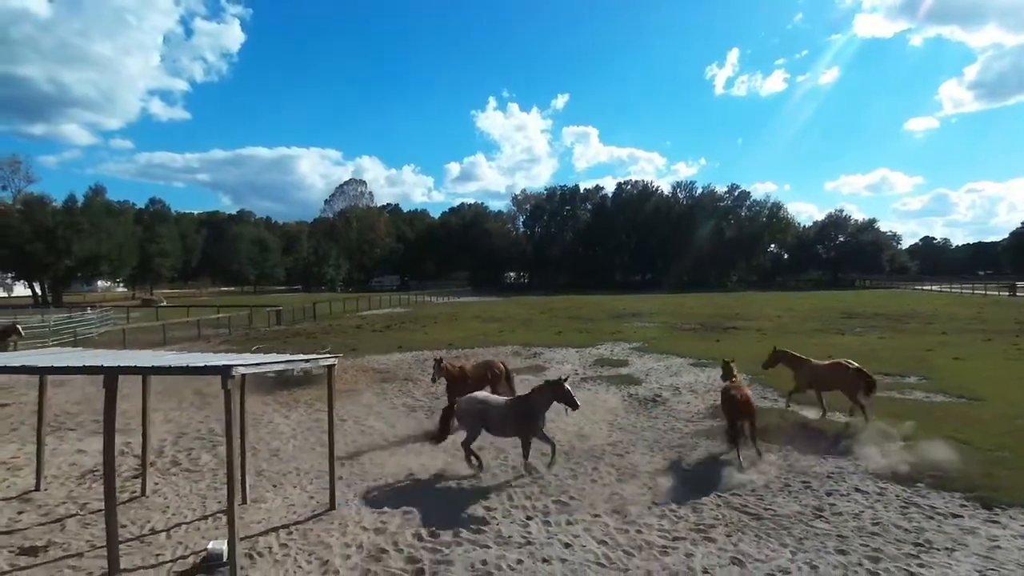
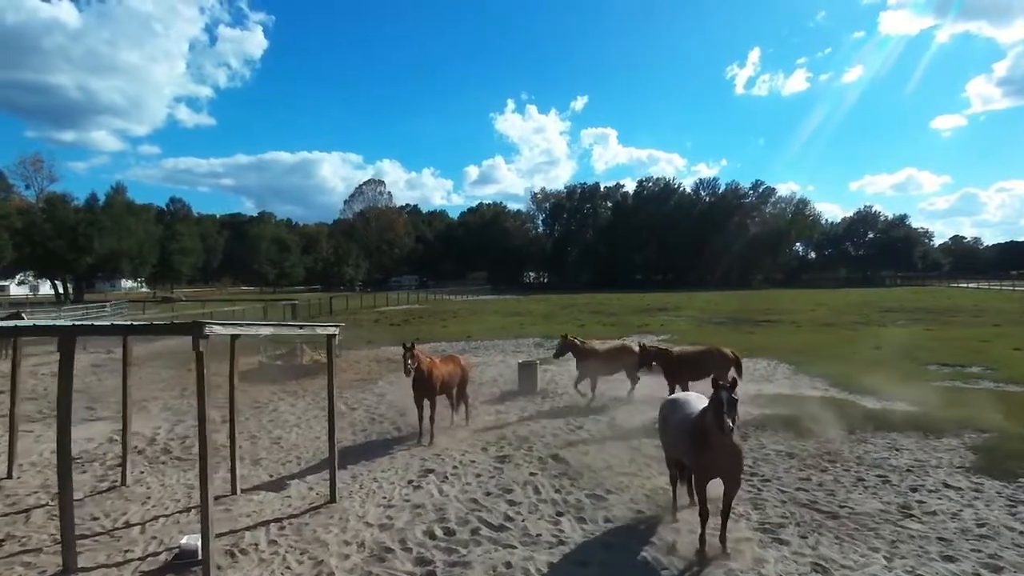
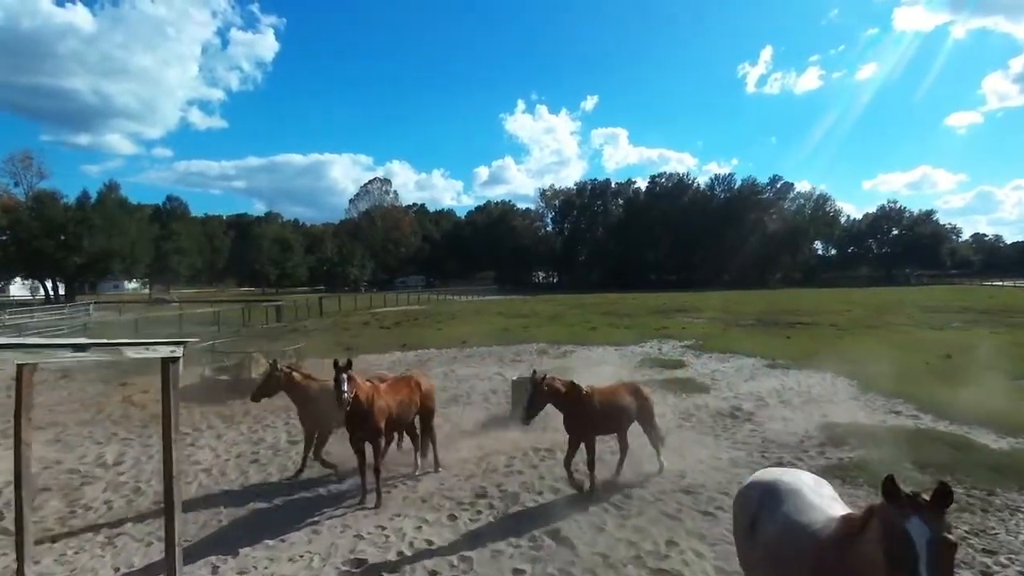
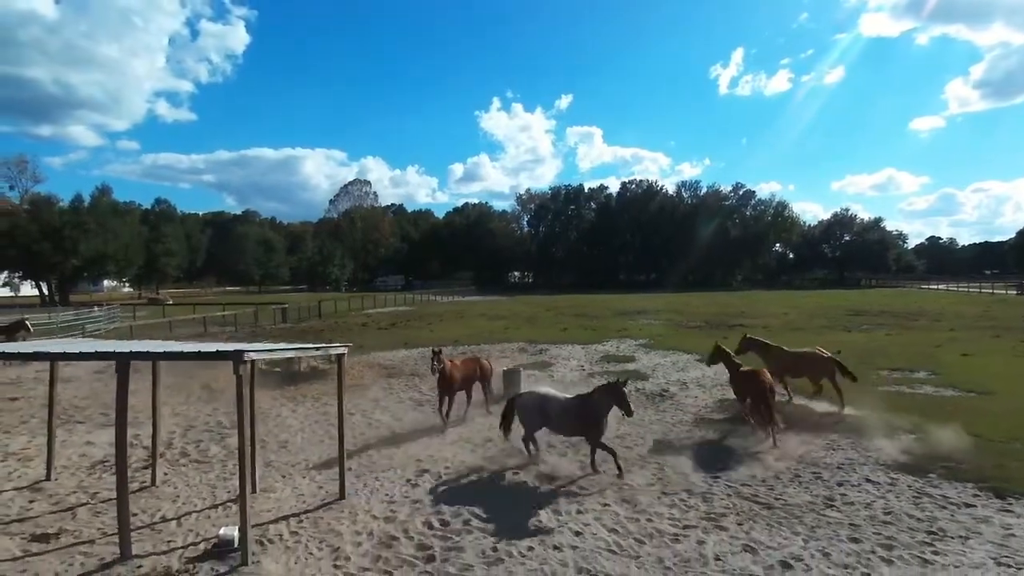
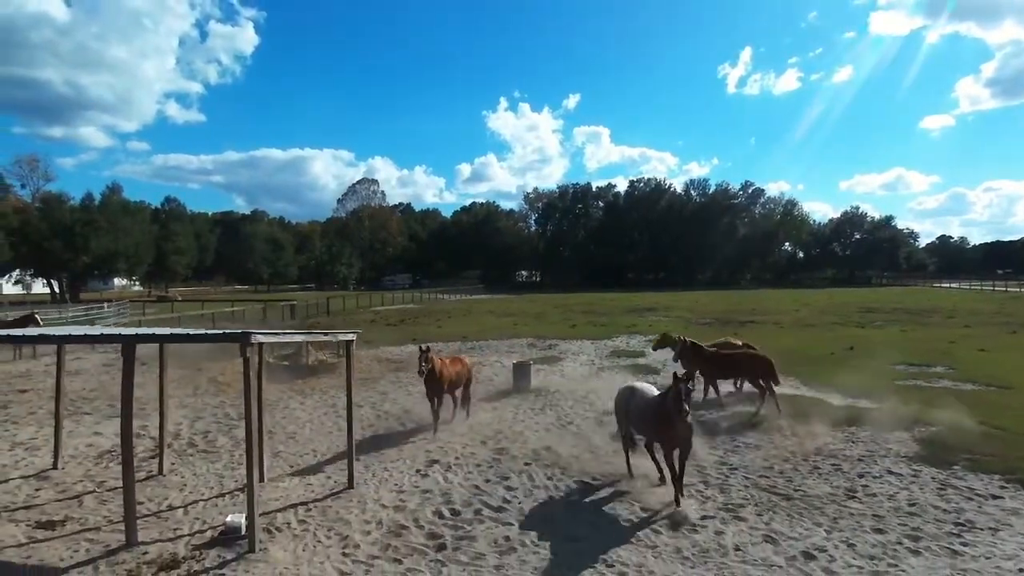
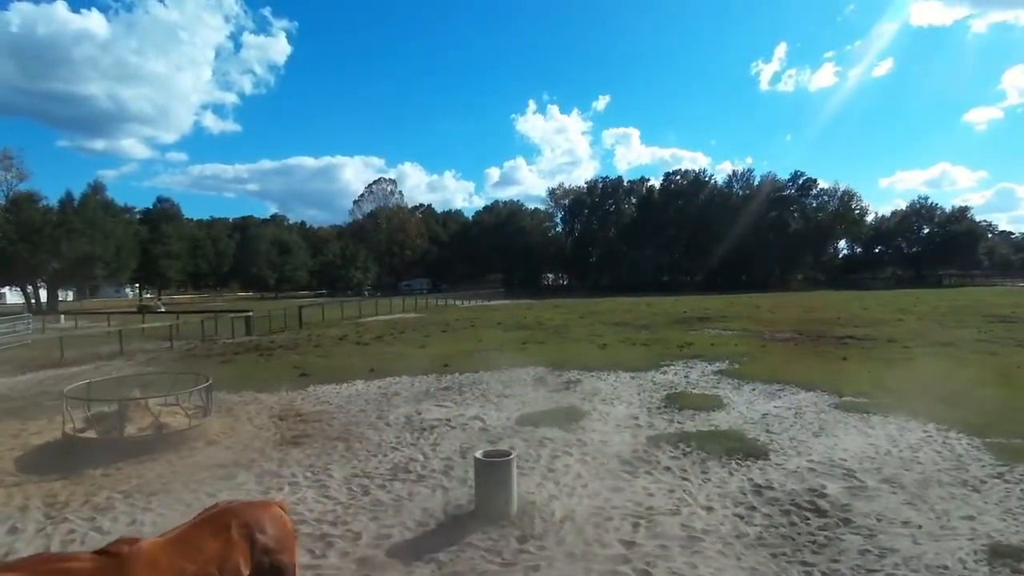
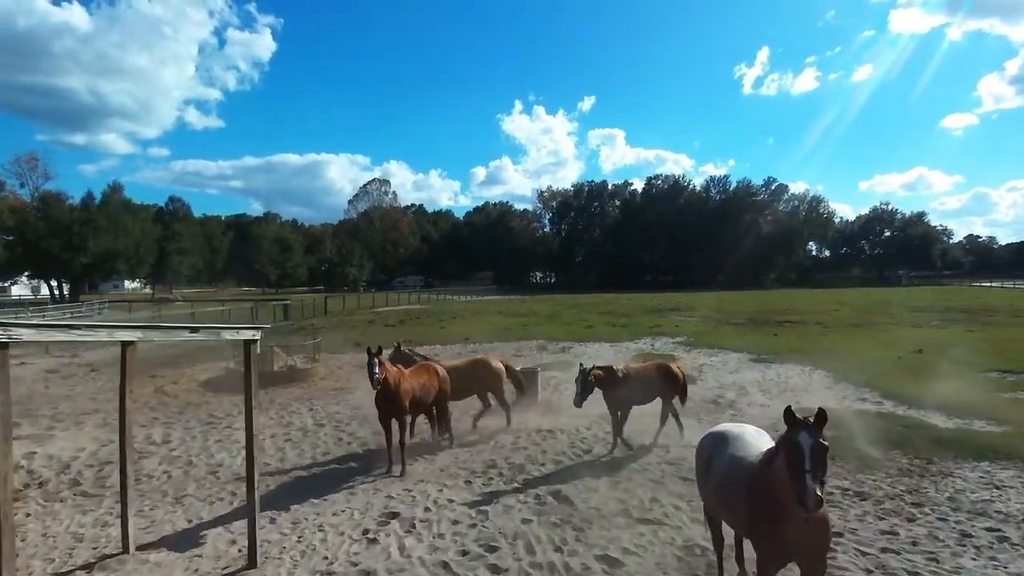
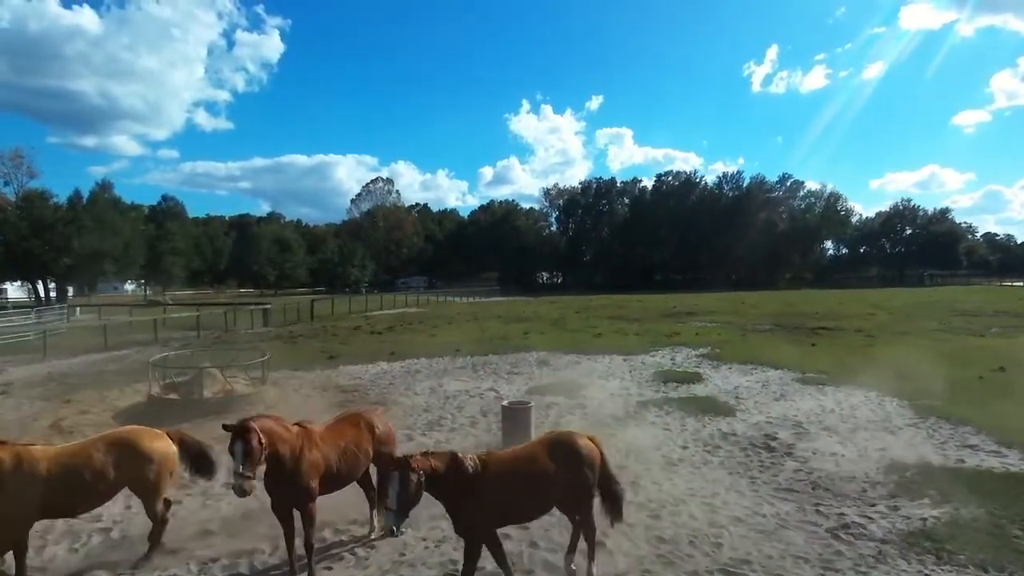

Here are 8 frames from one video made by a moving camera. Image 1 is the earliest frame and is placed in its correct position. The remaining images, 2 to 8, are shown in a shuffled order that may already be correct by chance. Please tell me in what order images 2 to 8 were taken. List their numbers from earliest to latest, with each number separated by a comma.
4, 5, 2, 7, 3, 8, 6
